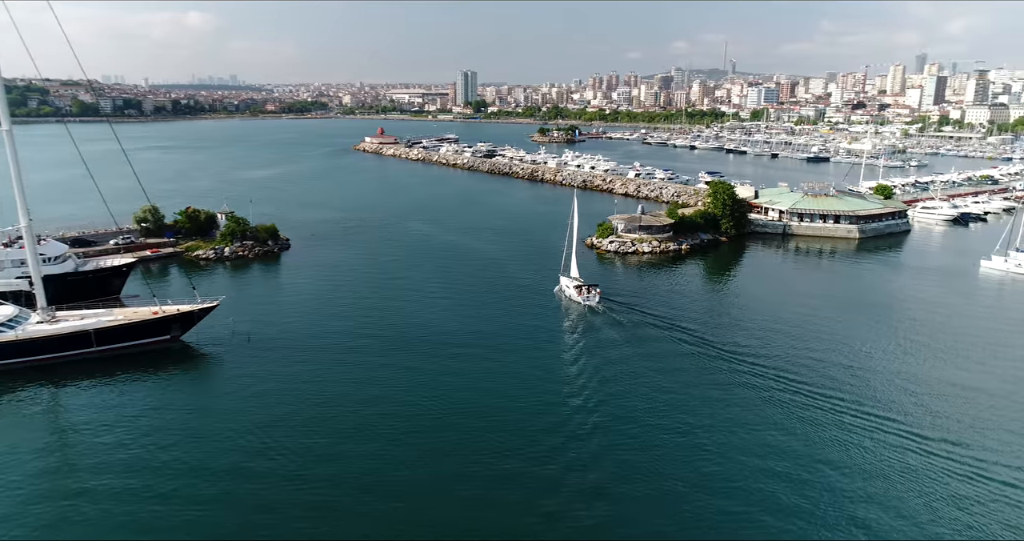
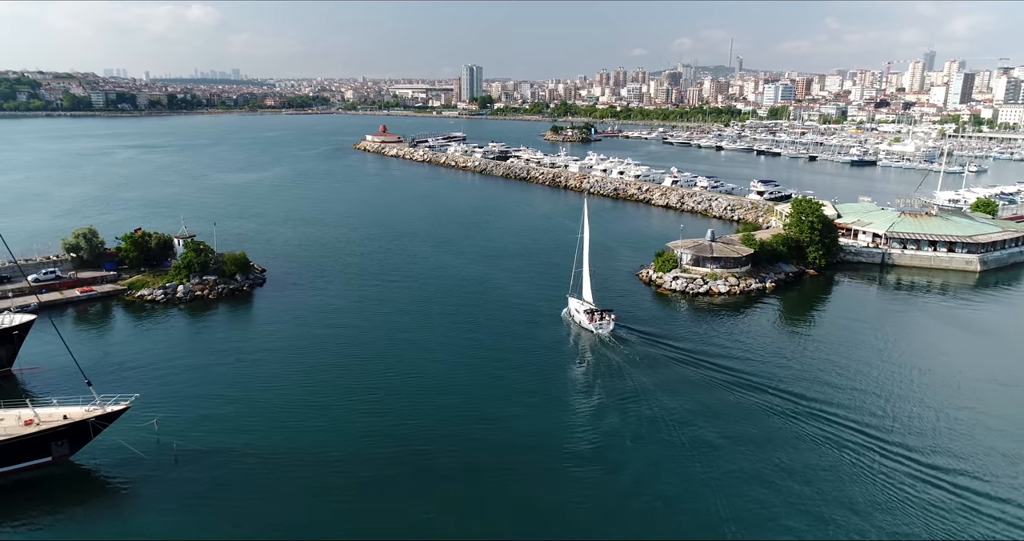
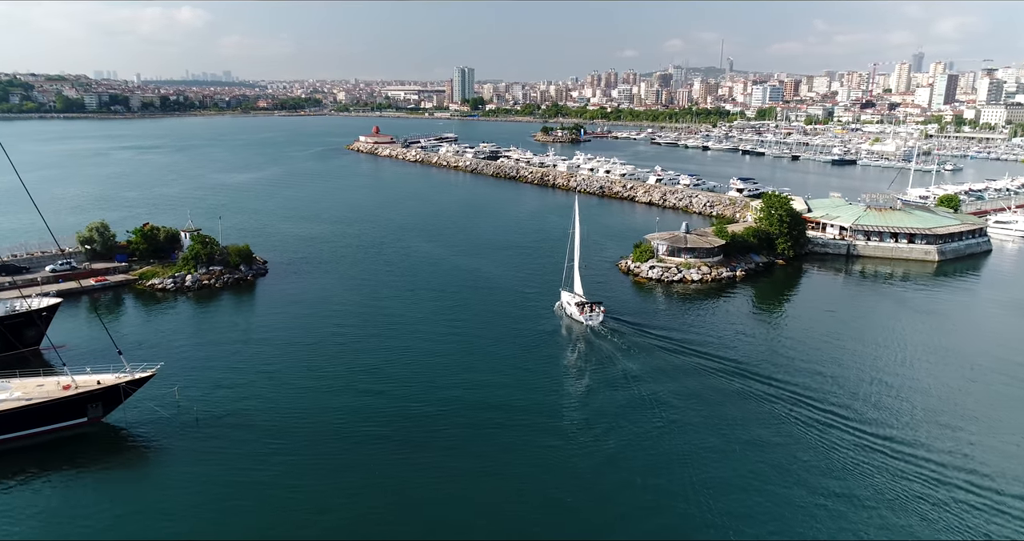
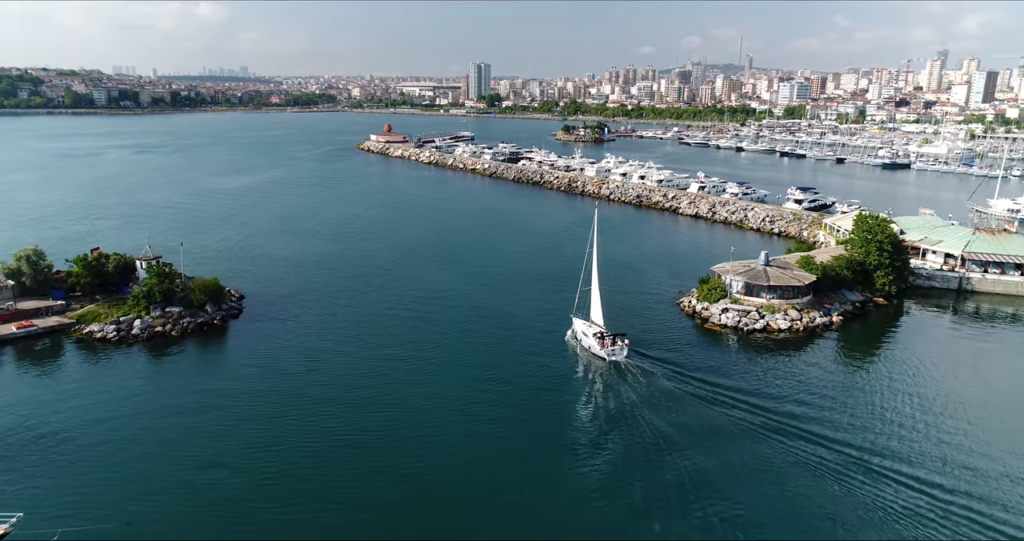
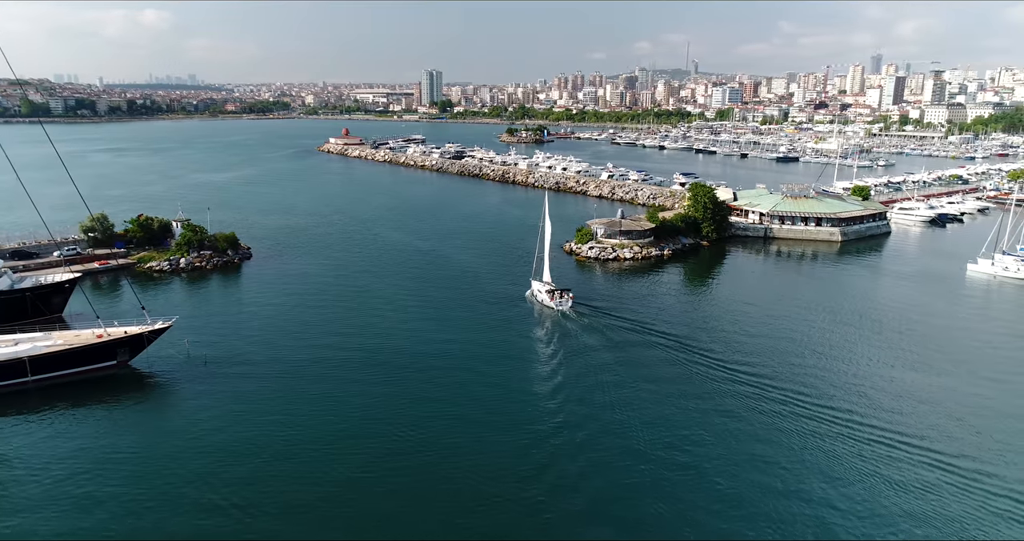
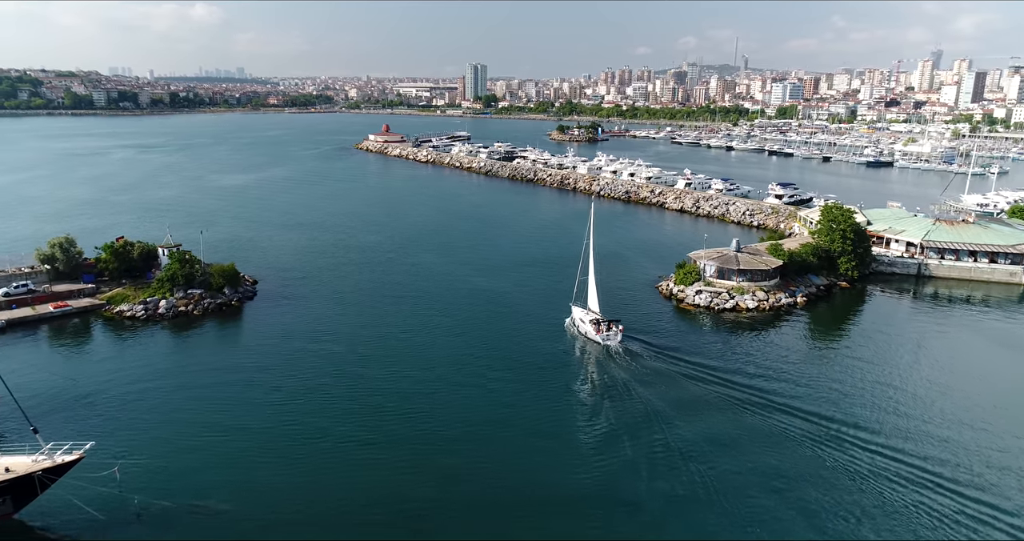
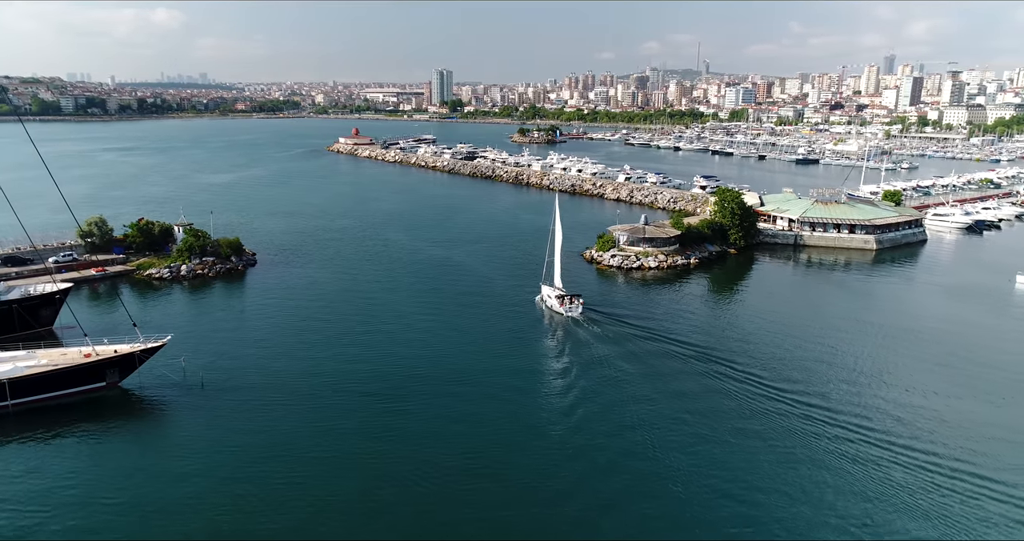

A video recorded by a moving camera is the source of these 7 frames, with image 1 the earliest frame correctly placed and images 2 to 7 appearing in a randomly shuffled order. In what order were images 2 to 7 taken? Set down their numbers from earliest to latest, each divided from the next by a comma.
5, 7, 3, 2, 6, 4
